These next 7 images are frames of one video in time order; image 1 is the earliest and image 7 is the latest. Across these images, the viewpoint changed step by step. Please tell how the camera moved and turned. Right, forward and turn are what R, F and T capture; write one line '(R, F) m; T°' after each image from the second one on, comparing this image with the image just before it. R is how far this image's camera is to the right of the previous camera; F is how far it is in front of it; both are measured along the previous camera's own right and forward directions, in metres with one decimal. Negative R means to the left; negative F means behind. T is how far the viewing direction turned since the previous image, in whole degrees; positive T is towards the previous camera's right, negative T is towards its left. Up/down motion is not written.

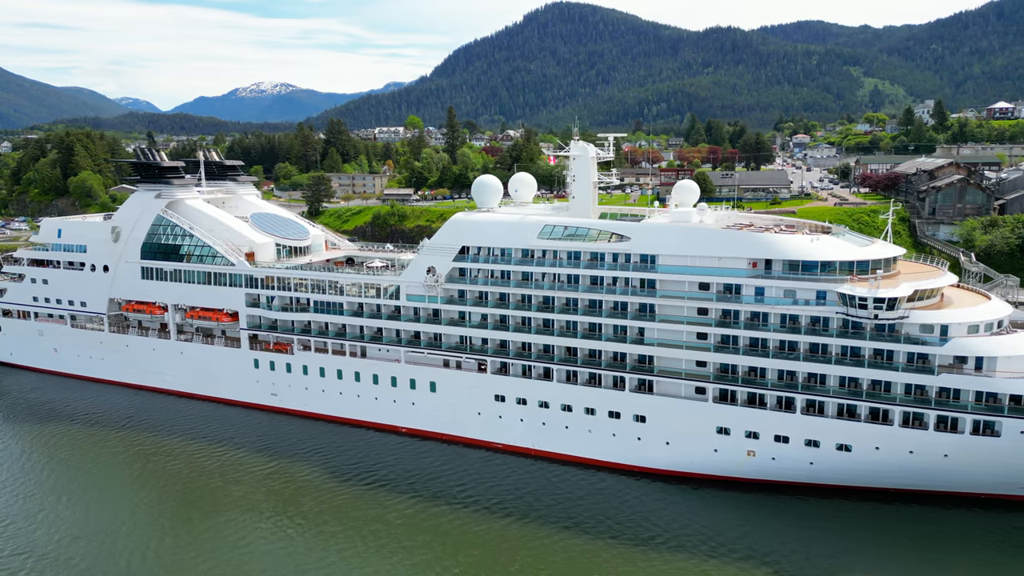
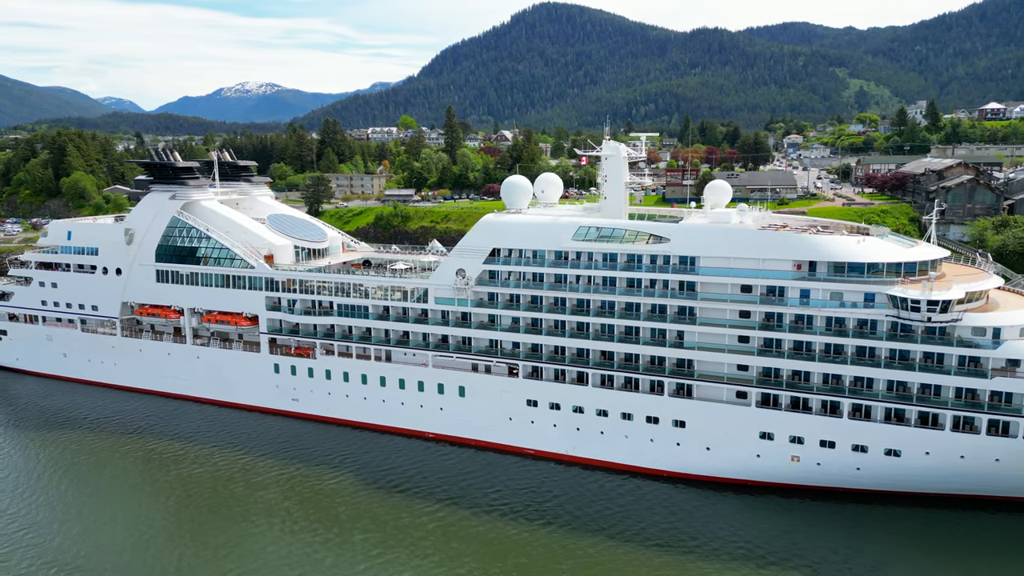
(-1.4, +0.5) m; +1°
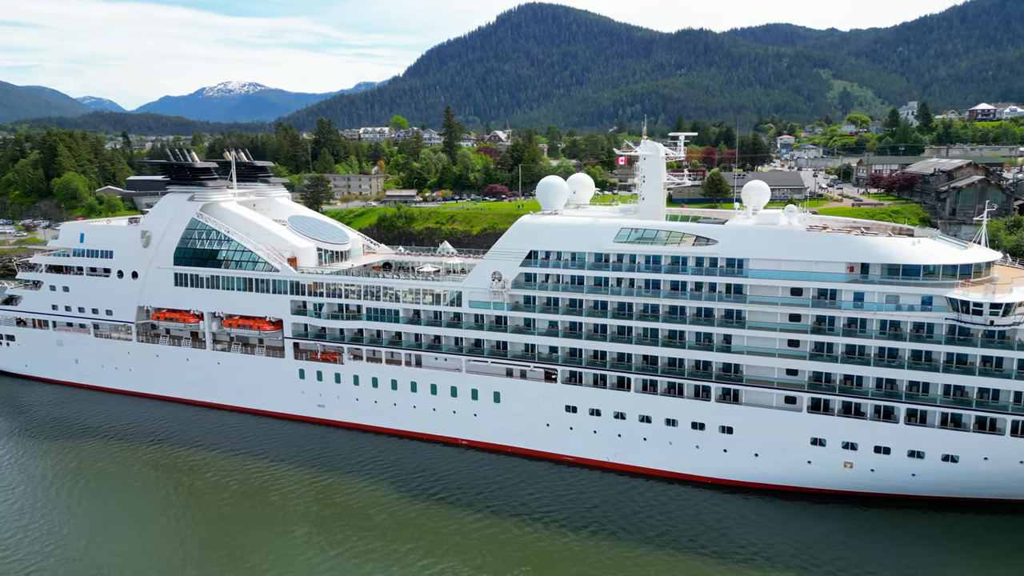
(-1.6, +0.5) m; +1°
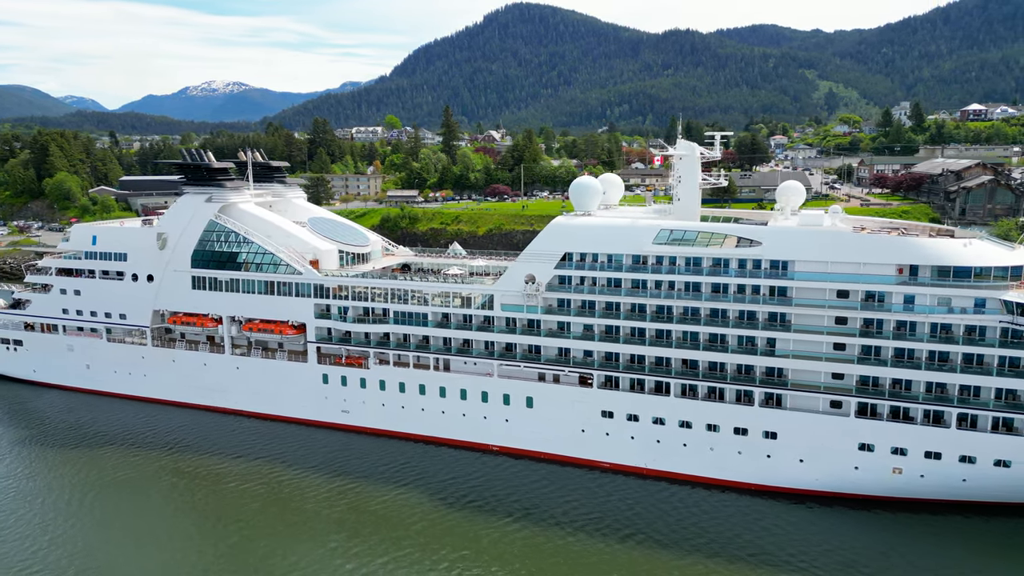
(-1.4, +0.5) m; +1°
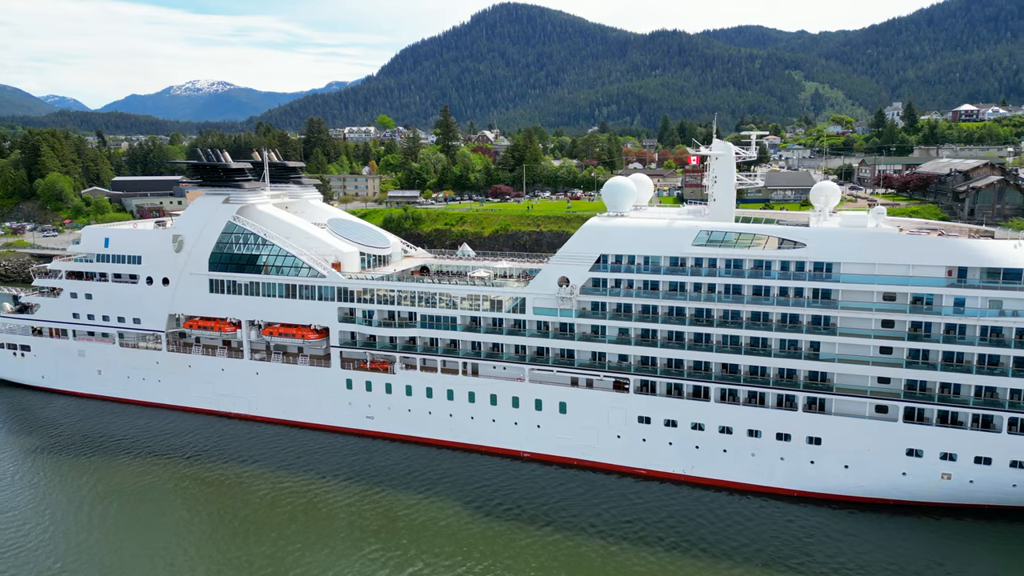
(-1.3, +0.5) m; +1°
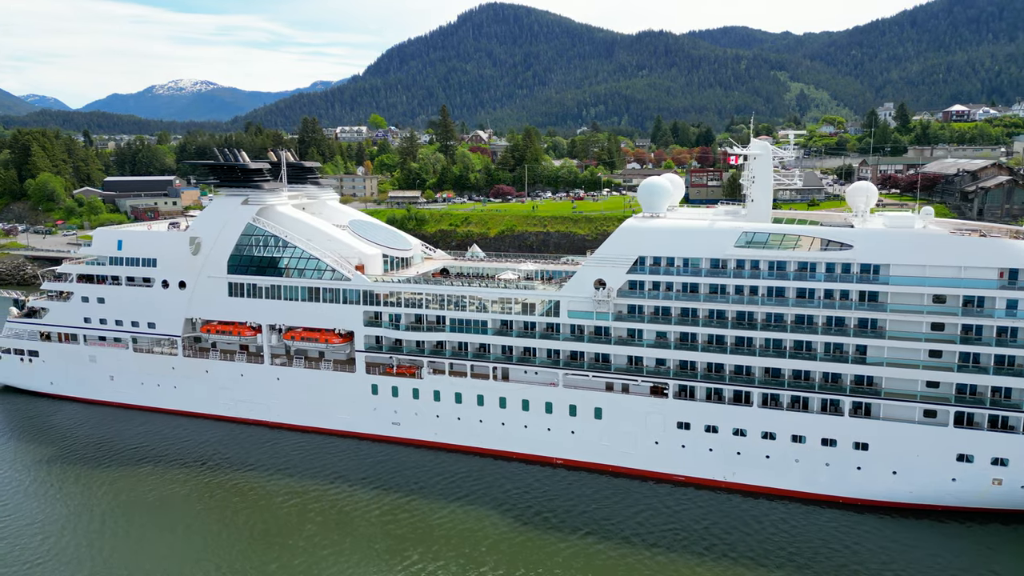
(-1.4, +0.5) m; +1°
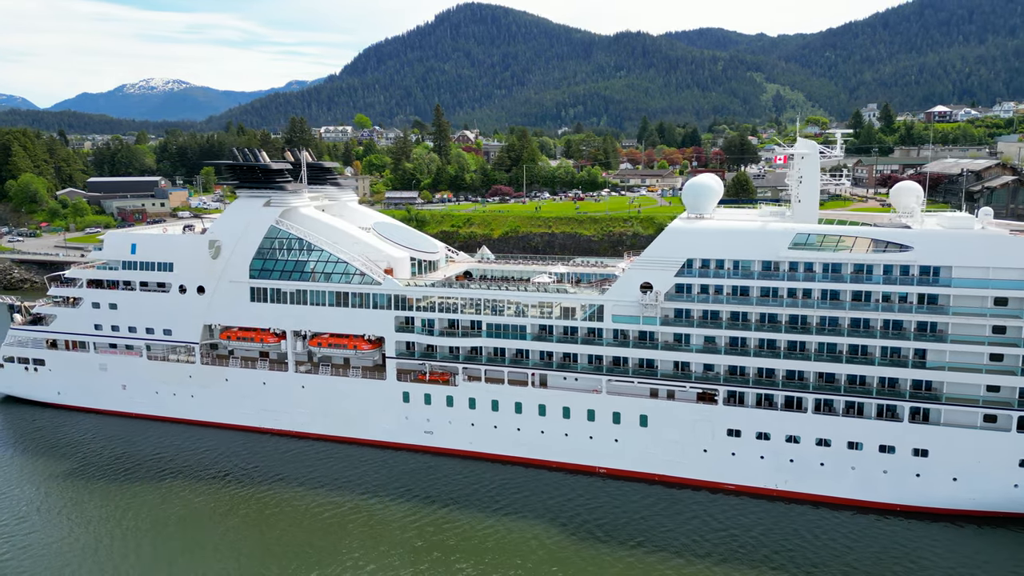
(-1.8, +0.7) m; +2°
